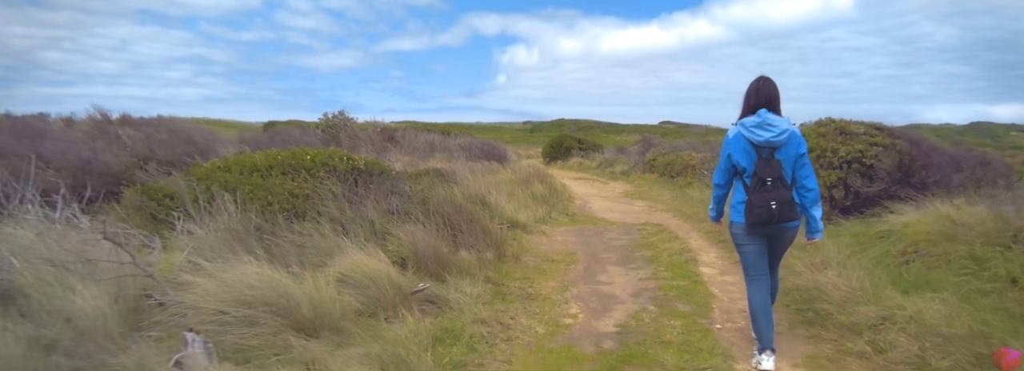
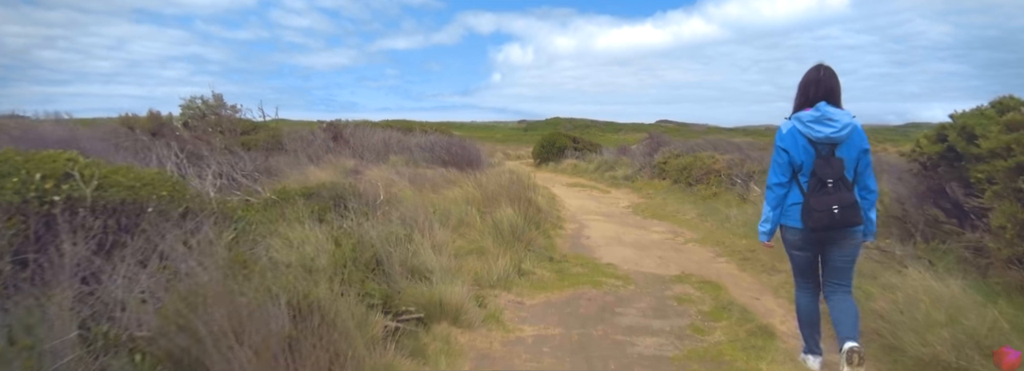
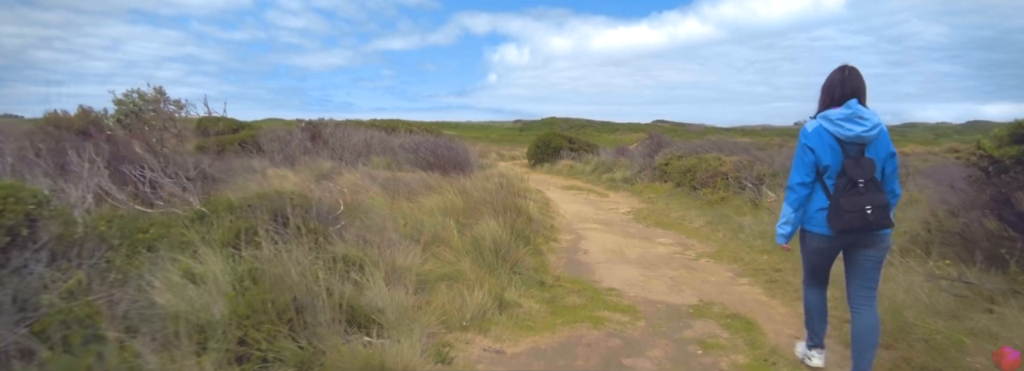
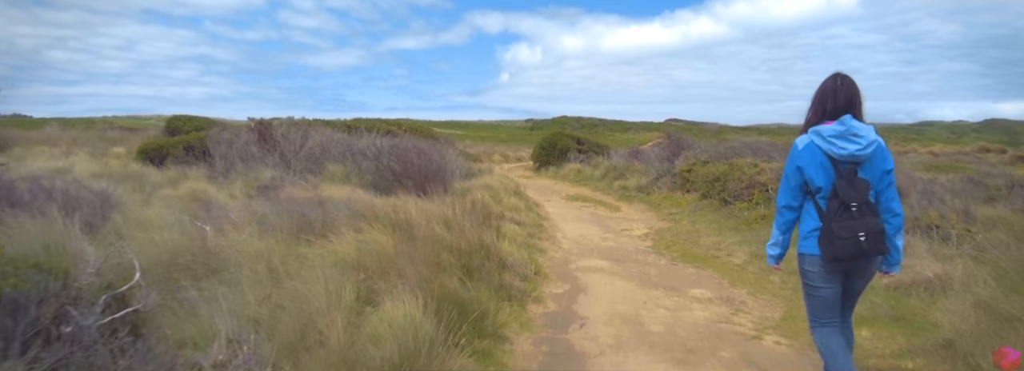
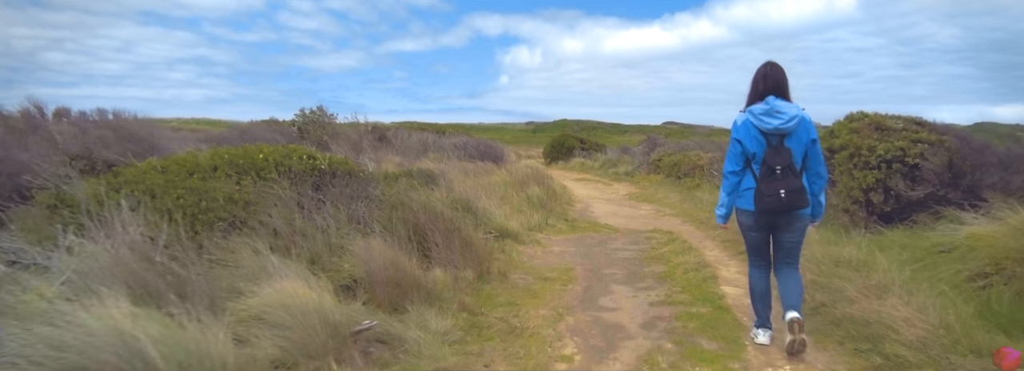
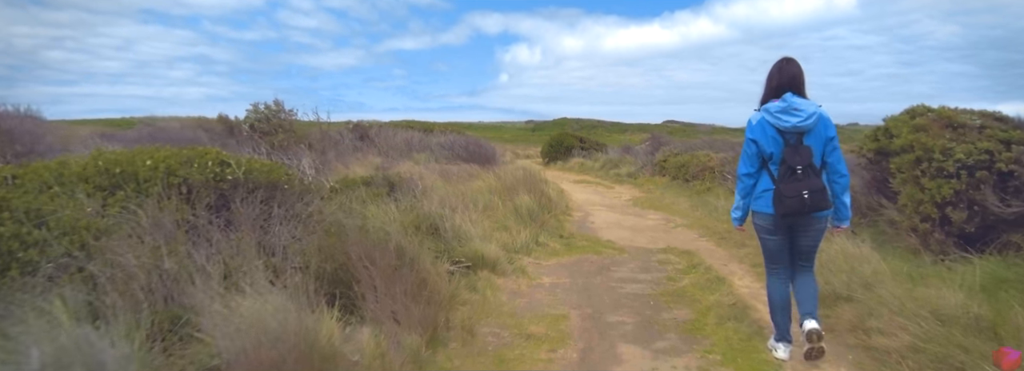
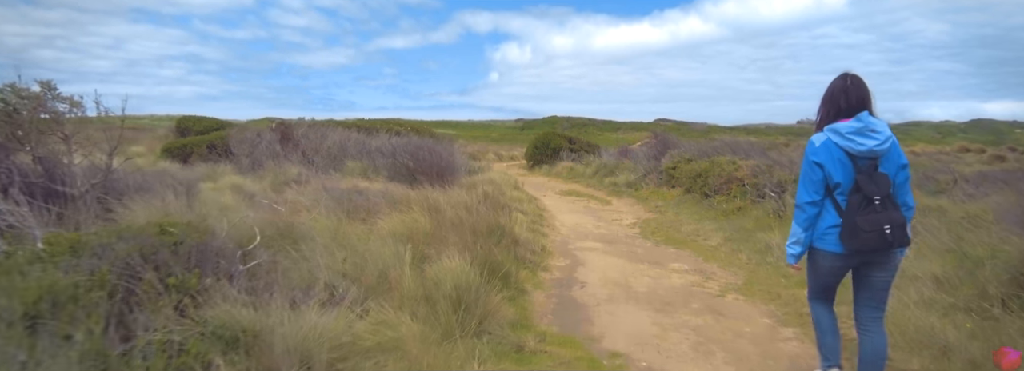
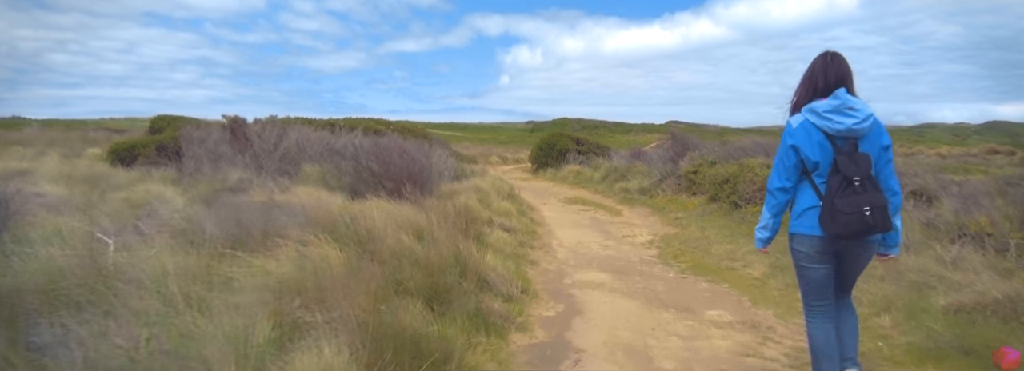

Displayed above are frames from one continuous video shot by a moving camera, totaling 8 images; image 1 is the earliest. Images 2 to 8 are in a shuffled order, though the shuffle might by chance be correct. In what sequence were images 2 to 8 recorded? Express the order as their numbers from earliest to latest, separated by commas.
5, 6, 2, 3, 7, 4, 8
